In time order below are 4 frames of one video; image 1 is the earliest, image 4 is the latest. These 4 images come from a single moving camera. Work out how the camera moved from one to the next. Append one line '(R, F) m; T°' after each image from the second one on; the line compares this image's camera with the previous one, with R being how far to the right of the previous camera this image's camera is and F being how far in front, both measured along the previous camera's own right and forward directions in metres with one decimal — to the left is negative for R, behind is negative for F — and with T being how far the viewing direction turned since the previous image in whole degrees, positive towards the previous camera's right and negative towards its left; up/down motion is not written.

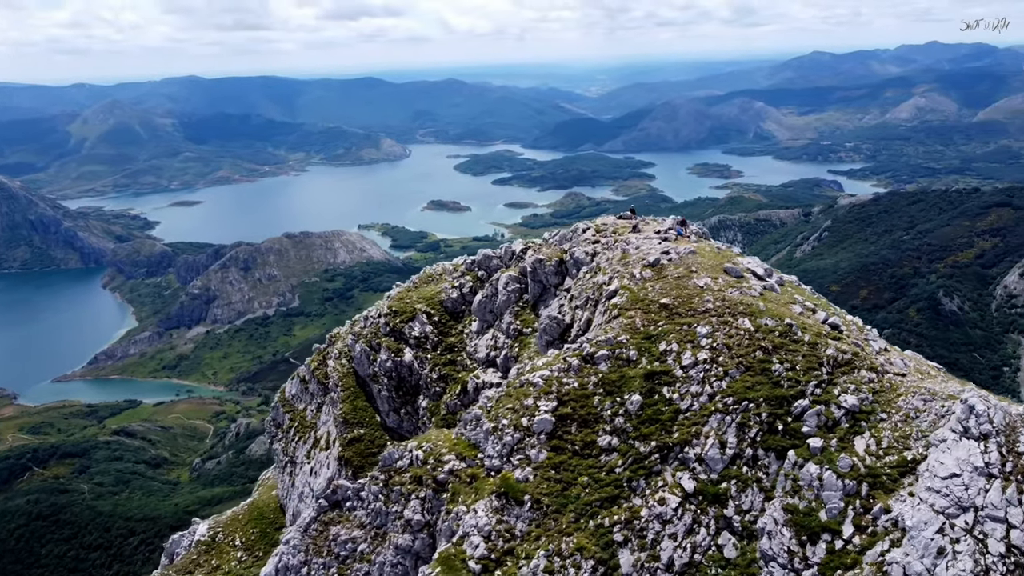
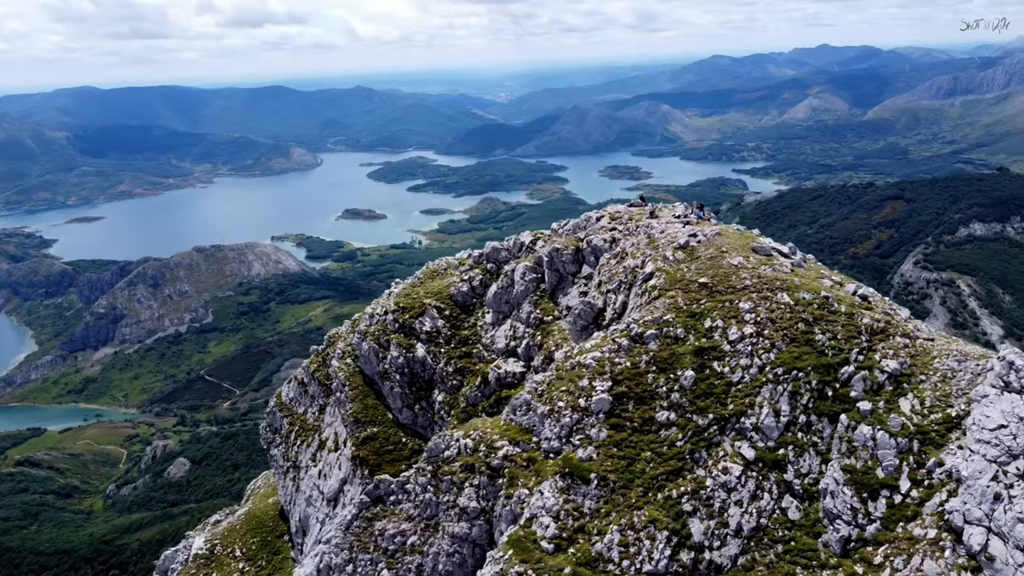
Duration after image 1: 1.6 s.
(-5.4, -0.2) m; +6°
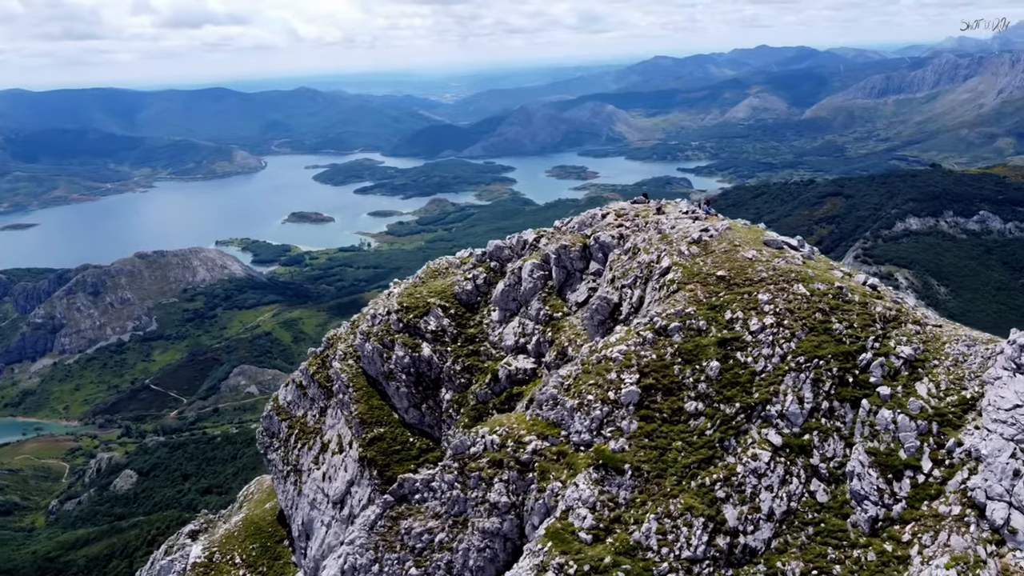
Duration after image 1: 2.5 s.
(-3.2, -0.3) m; +4°
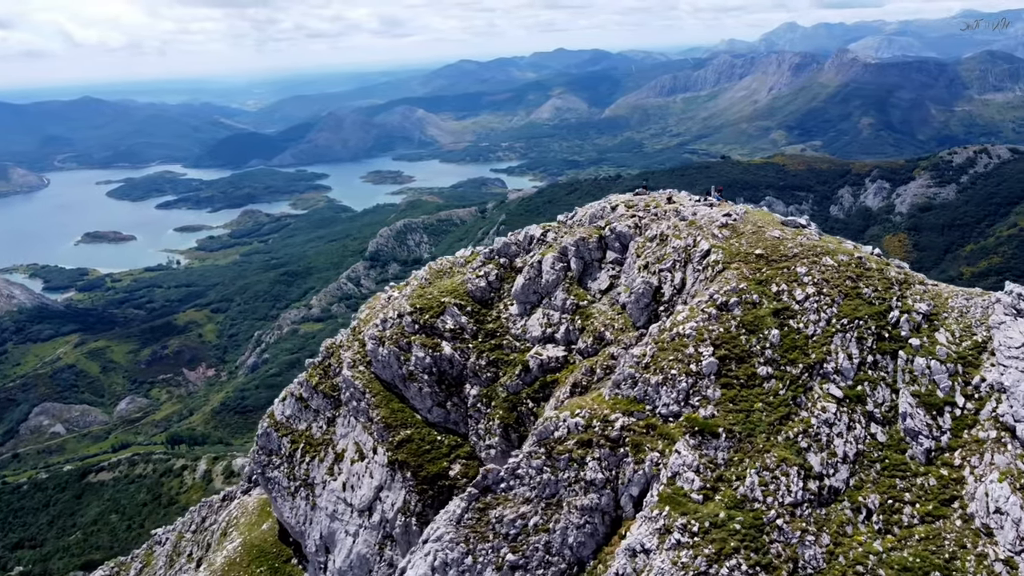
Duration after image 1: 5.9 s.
(-11.4, -0.4) m; +13°
